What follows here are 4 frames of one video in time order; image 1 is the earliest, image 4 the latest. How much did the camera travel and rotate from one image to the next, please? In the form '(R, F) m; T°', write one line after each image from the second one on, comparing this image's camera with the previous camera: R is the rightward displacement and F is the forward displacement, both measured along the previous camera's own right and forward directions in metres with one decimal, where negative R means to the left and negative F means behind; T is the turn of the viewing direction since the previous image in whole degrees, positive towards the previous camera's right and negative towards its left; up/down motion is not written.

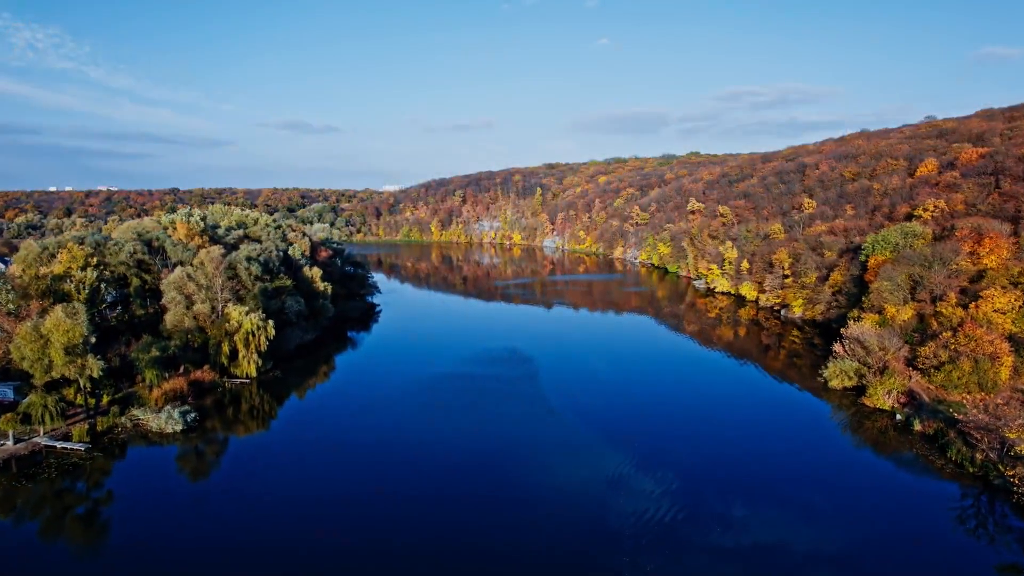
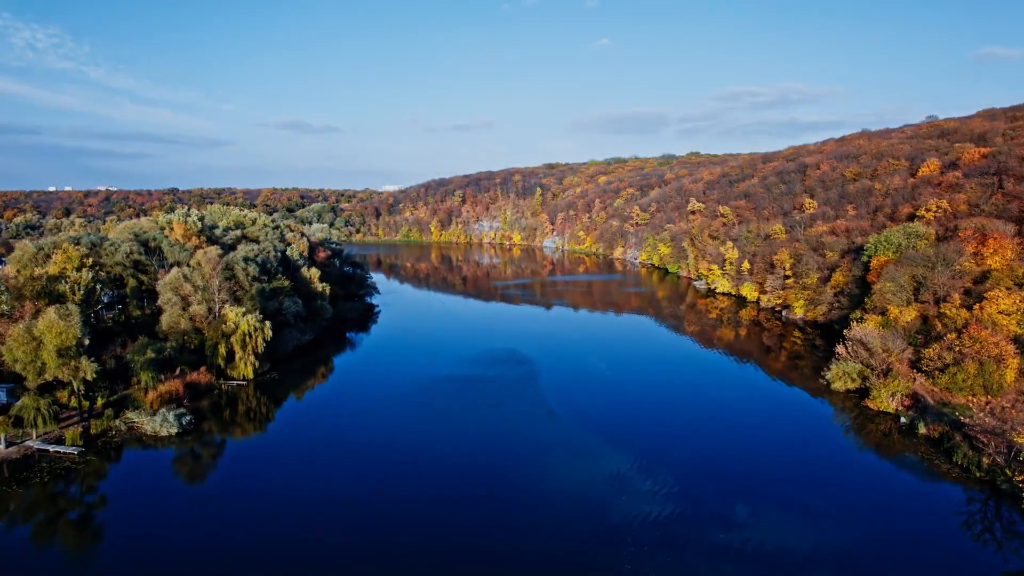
(0.0, +0.2) m; 0°
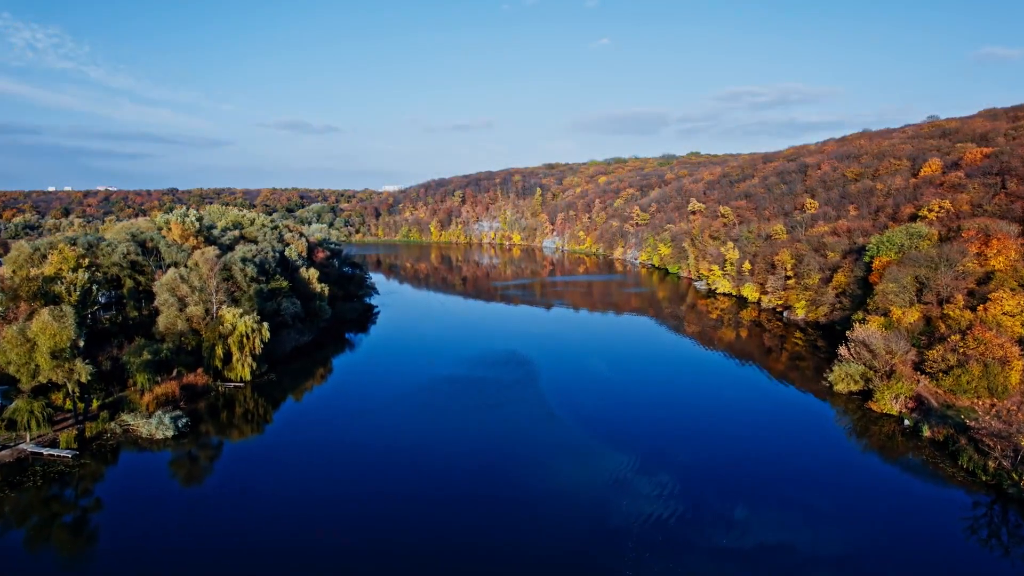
(0.0, +0.2) m; 0°
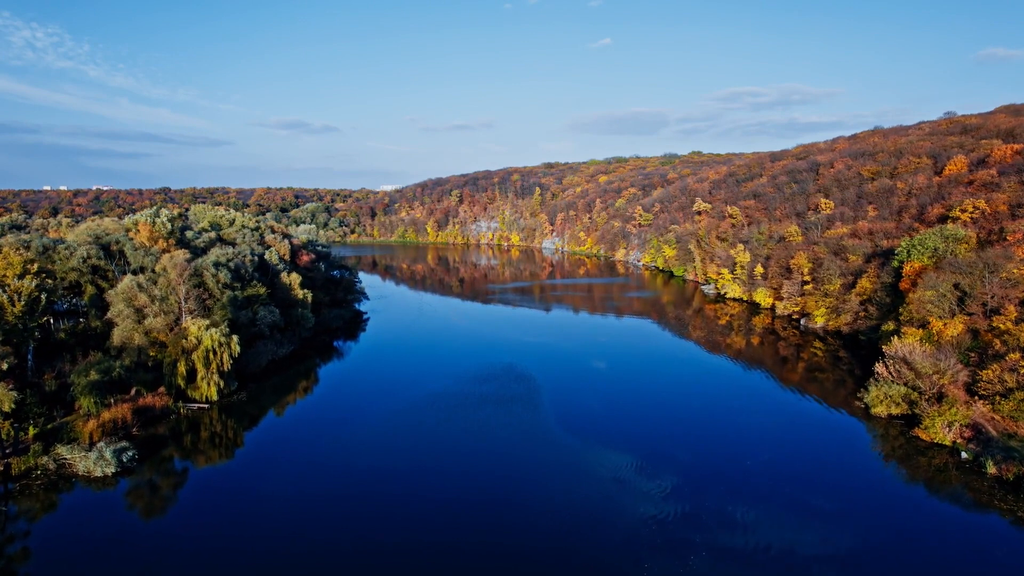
(0.0, +2.6) m; 0°
